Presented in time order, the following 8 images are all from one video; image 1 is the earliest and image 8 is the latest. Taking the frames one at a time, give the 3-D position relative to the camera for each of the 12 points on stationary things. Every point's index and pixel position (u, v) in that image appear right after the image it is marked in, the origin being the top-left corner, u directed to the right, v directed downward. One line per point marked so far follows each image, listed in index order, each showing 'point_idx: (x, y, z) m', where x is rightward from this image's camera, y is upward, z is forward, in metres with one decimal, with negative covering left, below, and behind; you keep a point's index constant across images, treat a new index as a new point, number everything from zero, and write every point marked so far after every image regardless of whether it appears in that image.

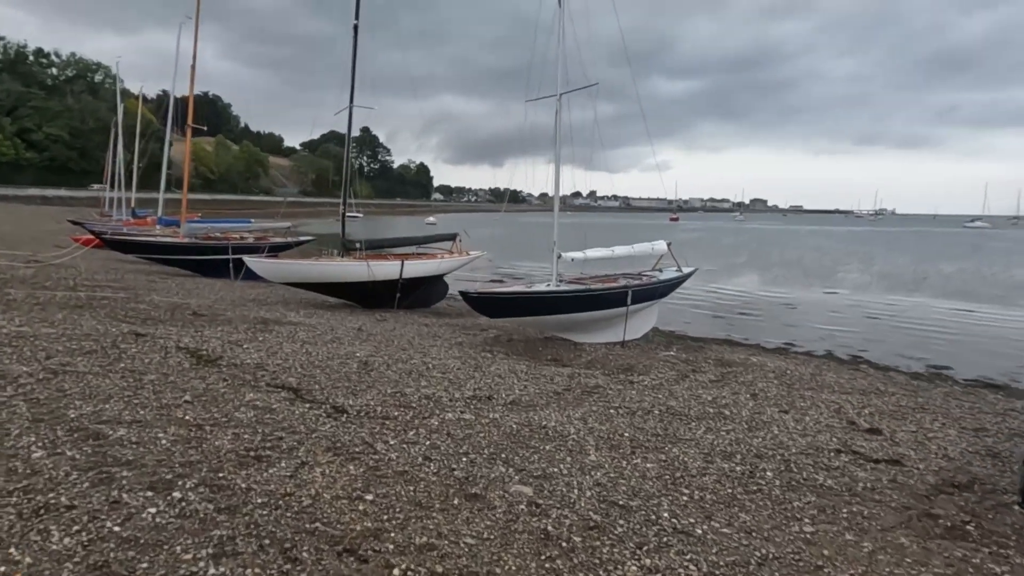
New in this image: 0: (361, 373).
0: (-2.1, -1.2, +9.1) m
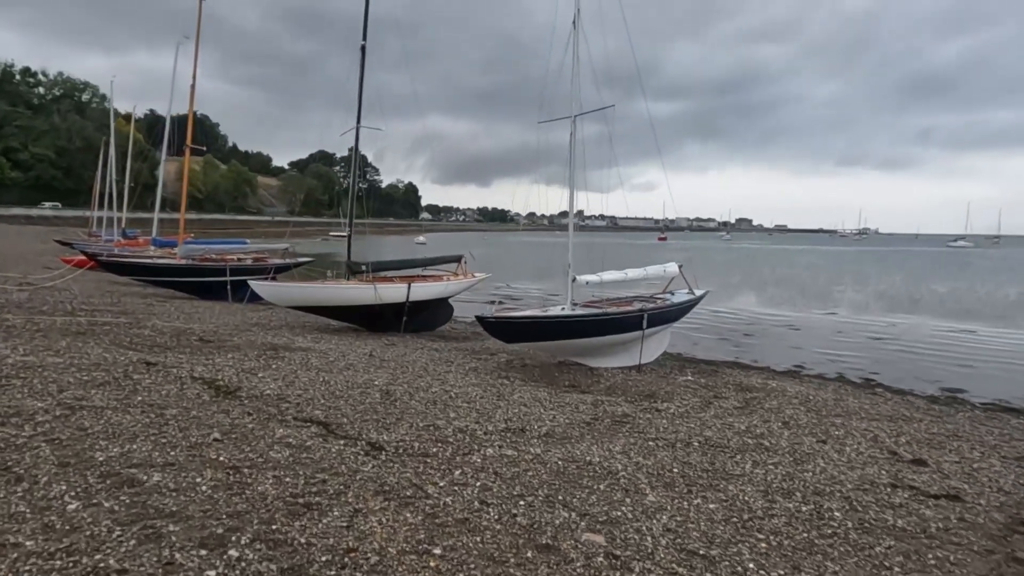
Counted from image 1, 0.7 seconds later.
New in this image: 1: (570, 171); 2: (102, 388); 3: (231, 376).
0: (-1.7, -1.6, +8.7) m
1: (+1.3, +2.6, +14.4) m
2: (-5.0, -1.2, +7.8) m
3: (-4.1, -1.3, +9.5) m
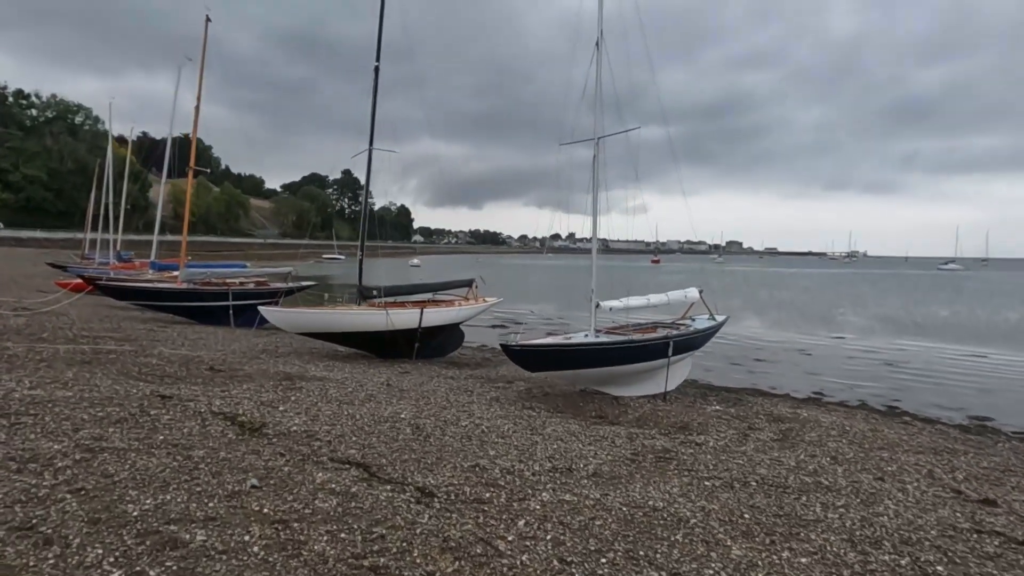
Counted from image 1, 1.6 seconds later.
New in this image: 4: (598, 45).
0: (-1.1, -2.0, +8.2) m
1: (+1.8, +2.1, +14.0) m
2: (-4.4, -1.6, +7.2) m
3: (-3.6, -1.7, +8.9) m
4: (+1.8, +5.2, +13.9) m
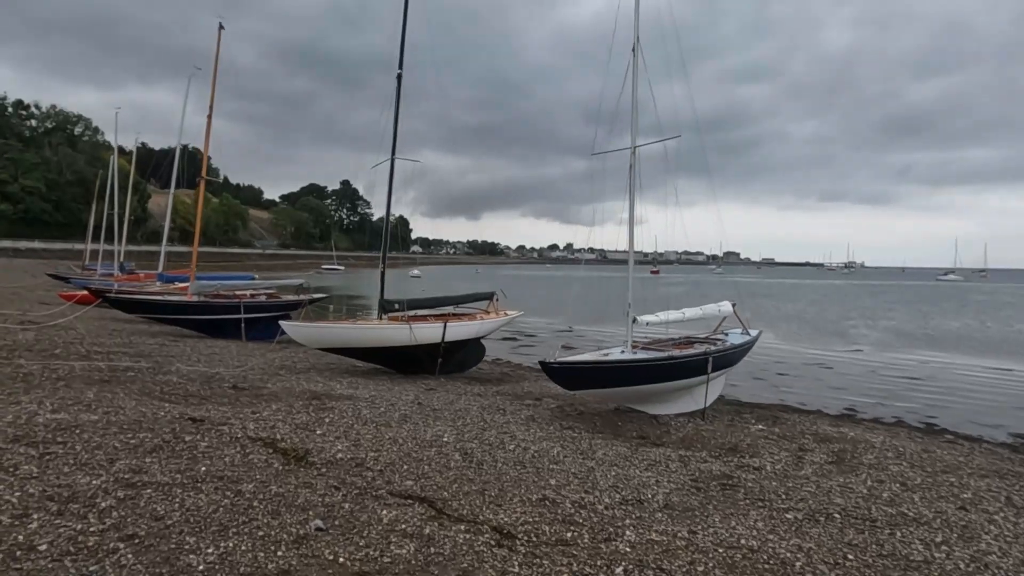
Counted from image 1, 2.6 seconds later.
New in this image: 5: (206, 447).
0: (-0.4, -2.2, +7.6) m
1: (+2.5, +1.8, +13.6) m
2: (-3.7, -1.7, +6.7) m
3: (-2.9, -1.9, +8.4) m
4: (+2.5, +4.9, +13.4) m
5: (-3.4, -1.8, +7.2) m
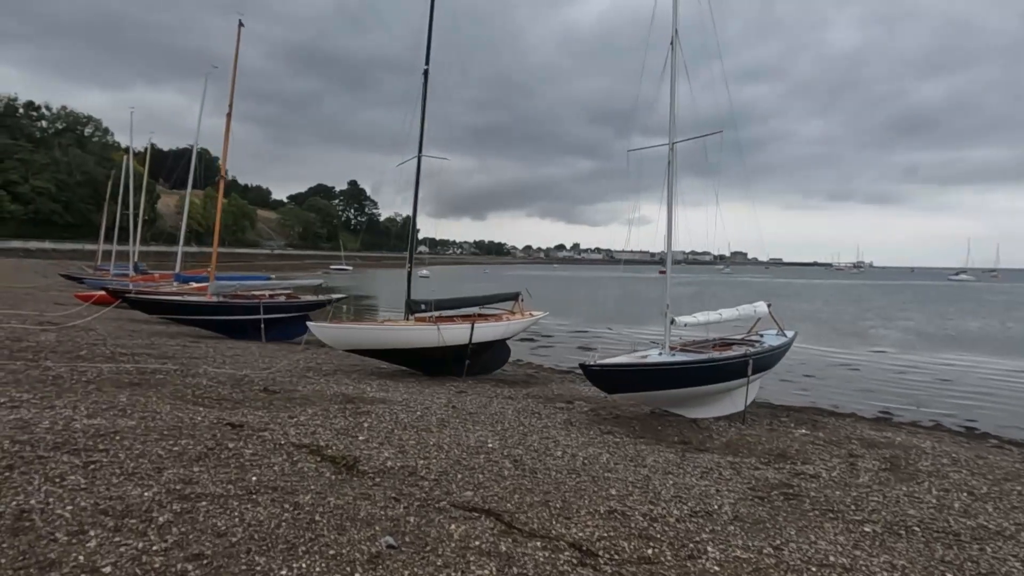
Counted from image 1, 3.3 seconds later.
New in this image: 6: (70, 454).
0: (+0.2, -2.2, +7.3) m
1: (+3.2, +1.8, +13.2) m
2: (-3.1, -1.7, +6.4) m
3: (-2.2, -1.9, +8.1) m
4: (+3.2, +4.9, +13.1) m
5: (-2.8, -1.8, +6.9) m
6: (-4.3, -1.6, +6.2) m
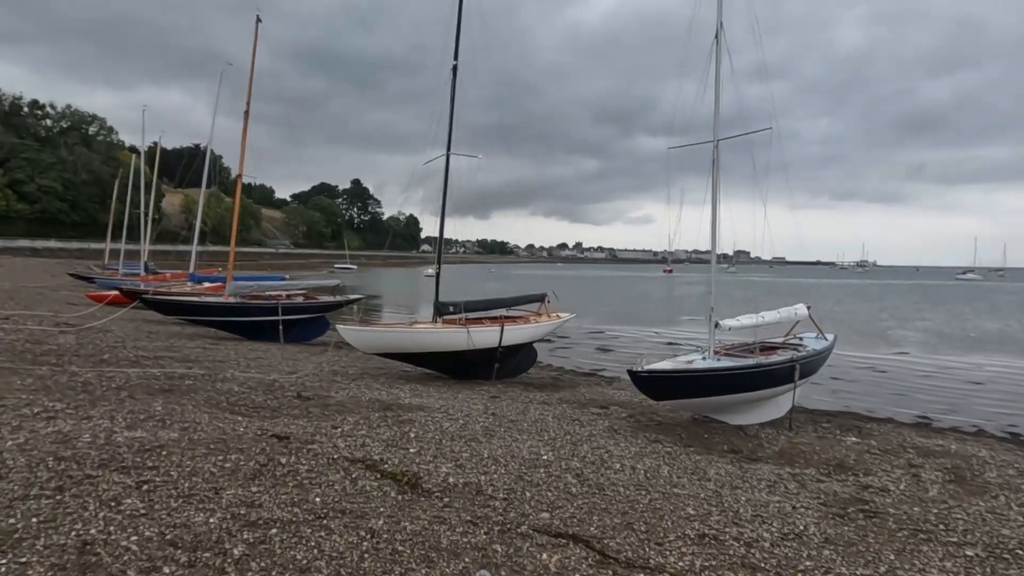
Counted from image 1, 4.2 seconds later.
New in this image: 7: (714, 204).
0: (+1.0, -2.2, +6.9) m
1: (+4.0, +1.7, +12.7) m
2: (-2.3, -1.8, +5.9) m
3: (-1.5, -2.0, +7.6) m
4: (+4.0, +4.9, +12.6) m
5: (-2.1, -1.8, +6.5) m
6: (-3.5, -1.7, +5.8) m
7: (+4.0, +1.6, +12.7) m
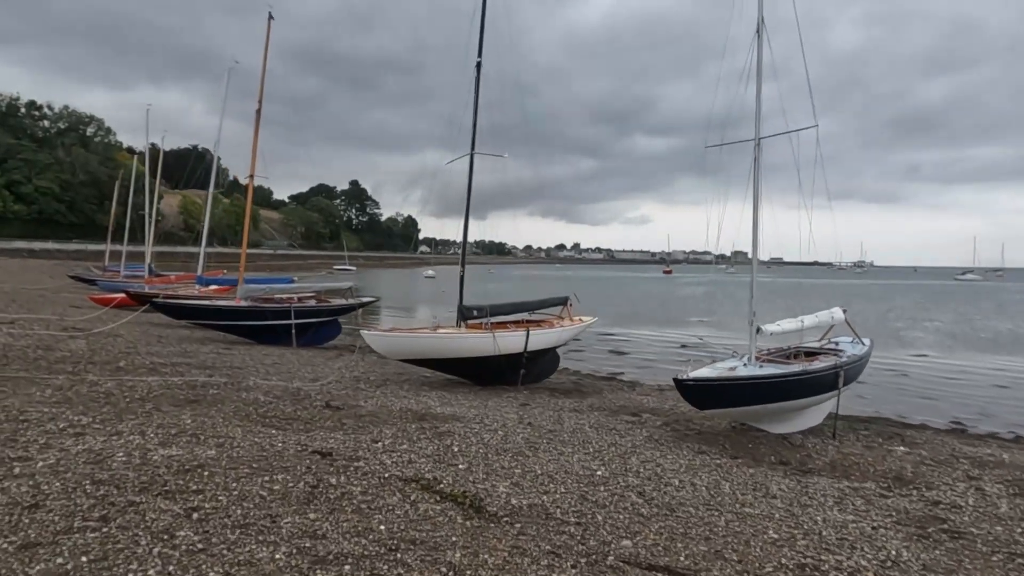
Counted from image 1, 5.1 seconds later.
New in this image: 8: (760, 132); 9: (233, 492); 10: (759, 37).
0: (+1.6, -2.3, +6.4) m
1: (+4.6, +1.6, +12.3) m
2: (-1.7, -1.9, +5.5) m
3: (-0.8, -2.0, +7.2) m
4: (+4.6, +4.8, +12.2) m
5: (-1.4, -1.9, +6.0) m
6: (-2.9, -1.7, +5.3) m
7: (+4.6, +1.6, +12.2) m
8: (+4.8, +3.0, +12.6) m
9: (-2.4, -1.8, +5.7) m
10: (+4.7, +4.8, +12.3) m
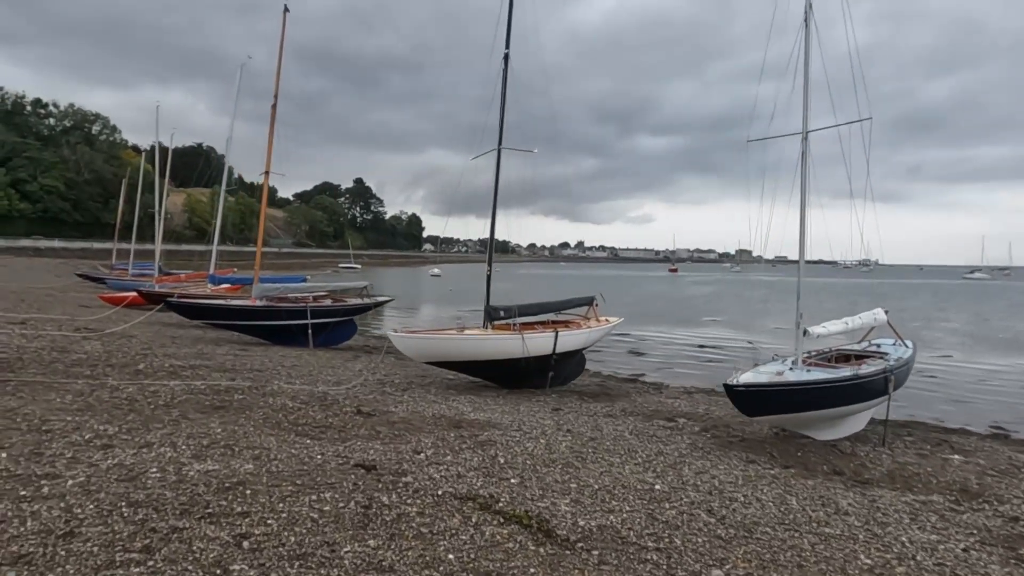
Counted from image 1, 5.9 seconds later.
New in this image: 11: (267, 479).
0: (+2.2, -2.3, +5.9) m
1: (+5.2, +1.6, +11.7) m
2: (-1.1, -1.9, +5.0) m
3: (-0.2, -2.1, +6.7) m
4: (+5.3, +4.8, +11.6) m
5: (-0.8, -1.9, +5.5) m
6: (-2.3, -1.8, +4.8) m
7: (+5.2, +1.6, +11.7) m
8: (+5.4, +3.0, +12.0) m
9: (-1.8, -1.8, +5.2) m
10: (+5.3, +4.7, +11.7) m
11: (-2.4, -1.8, +6.1) m
